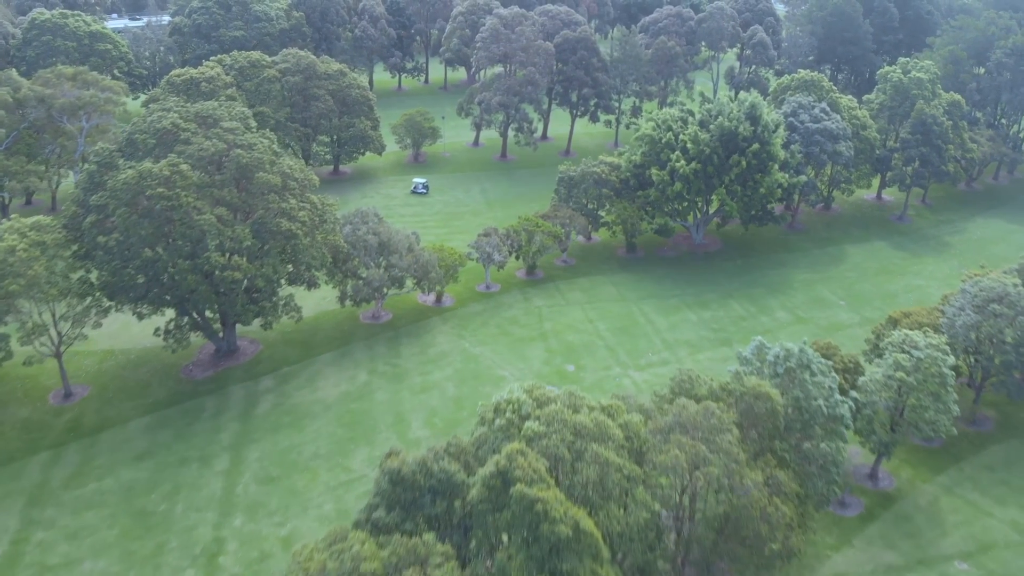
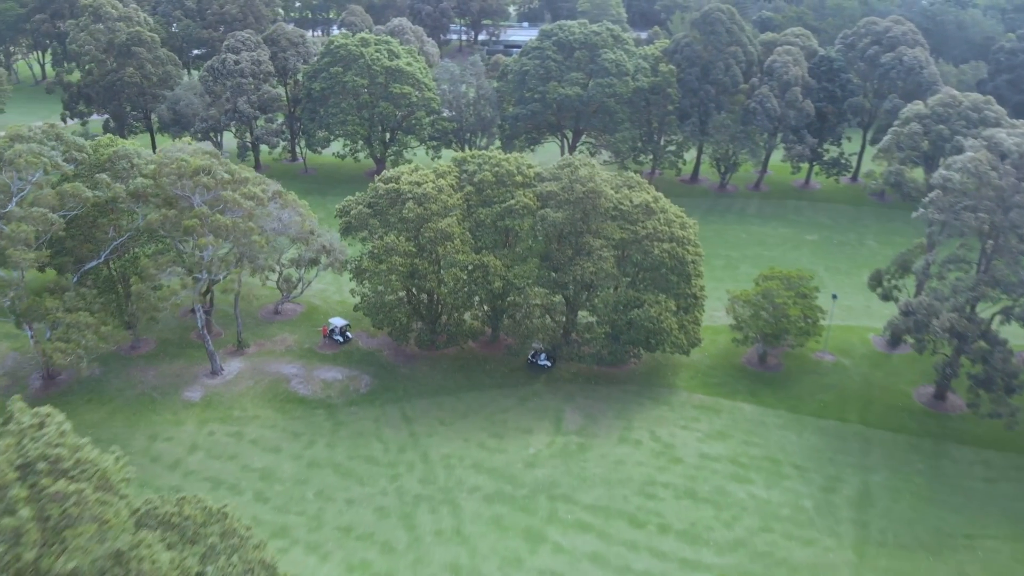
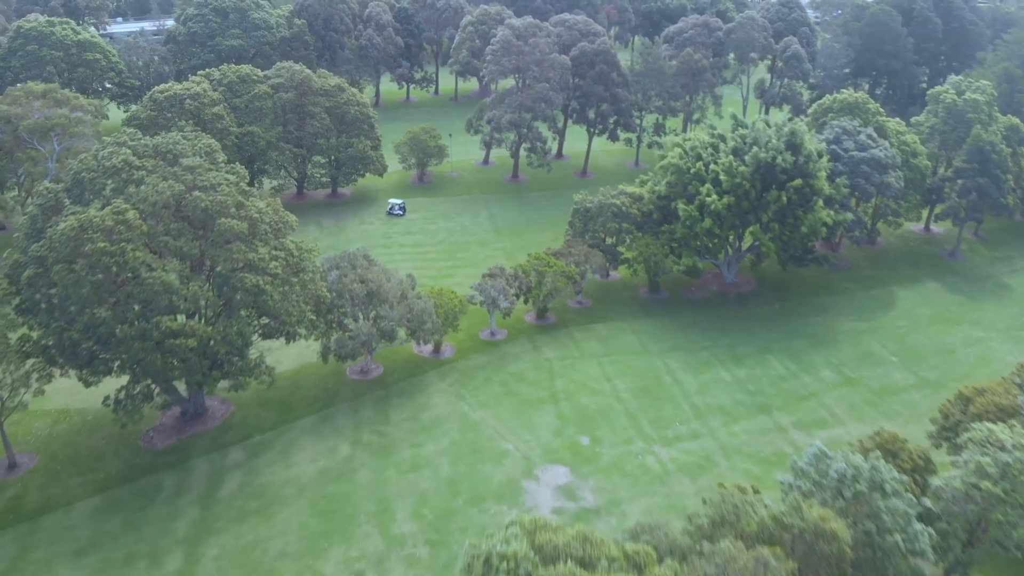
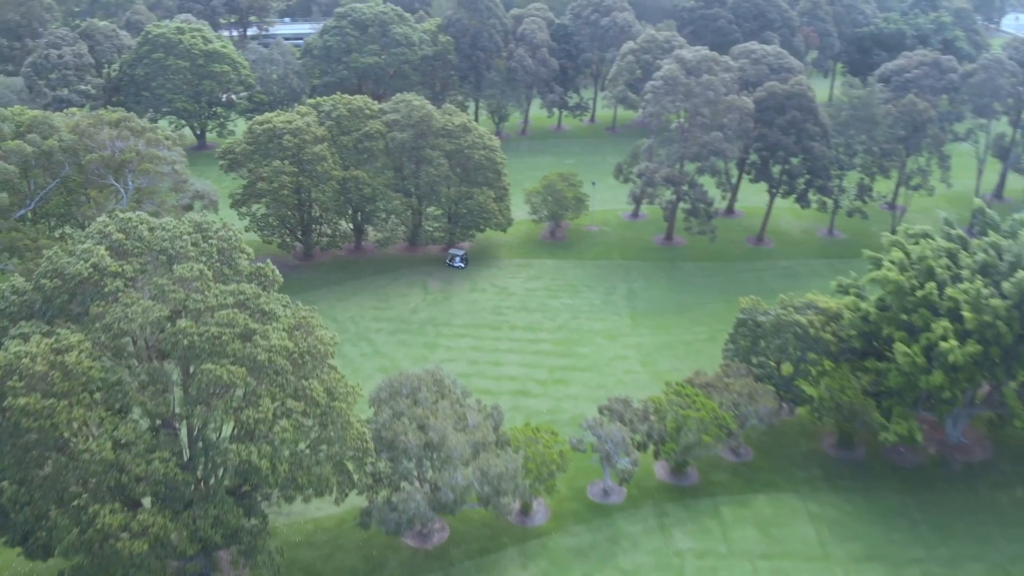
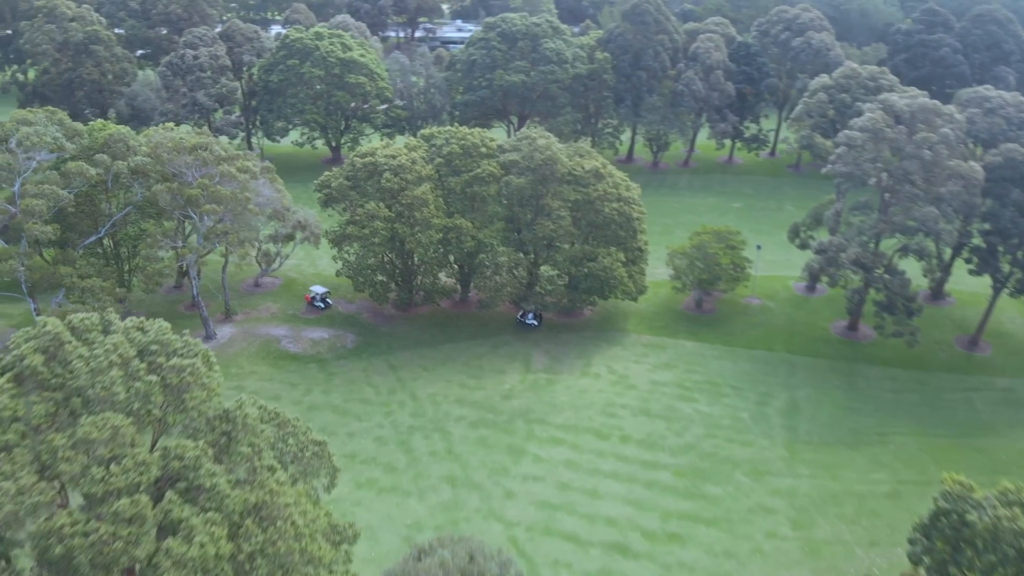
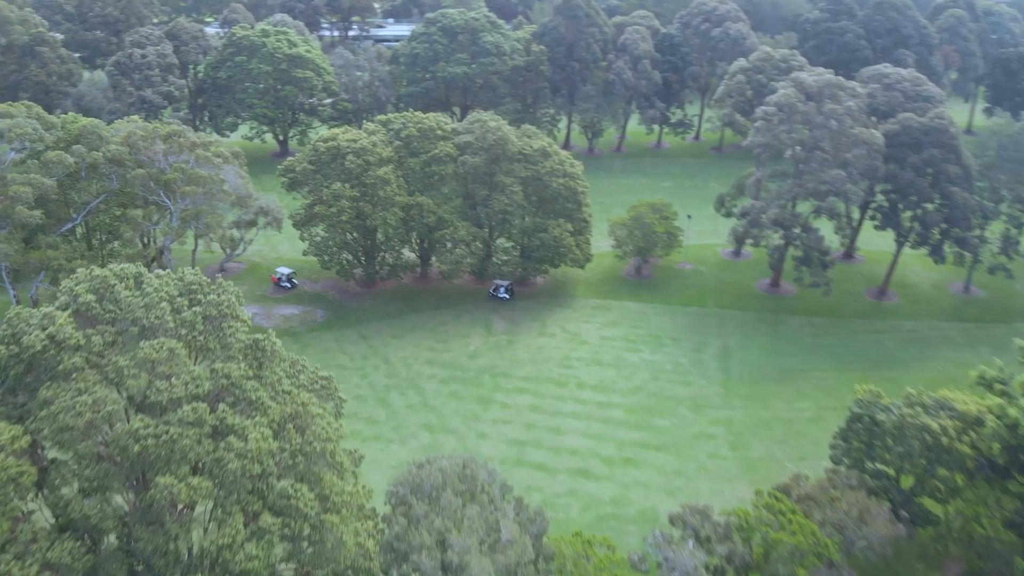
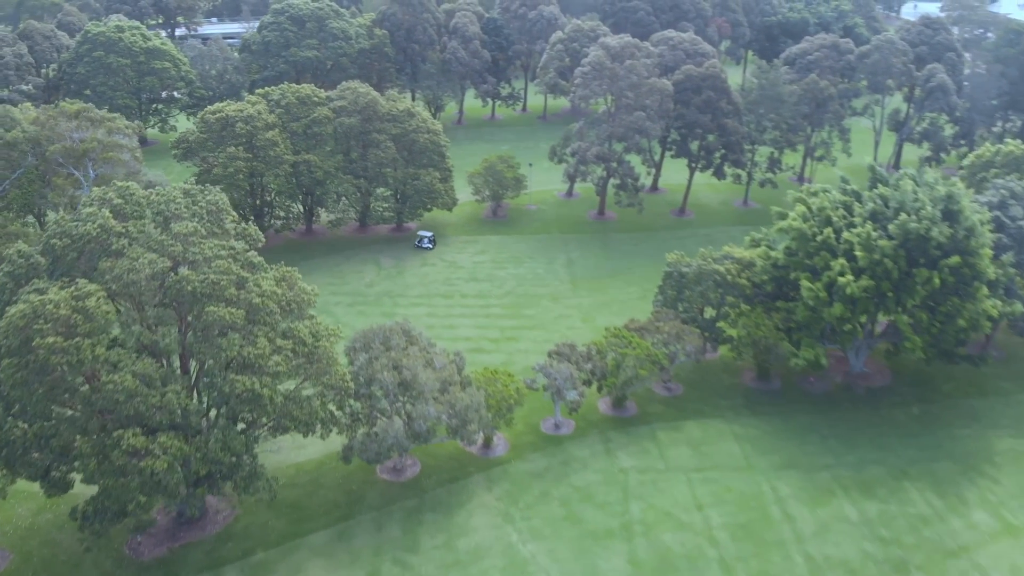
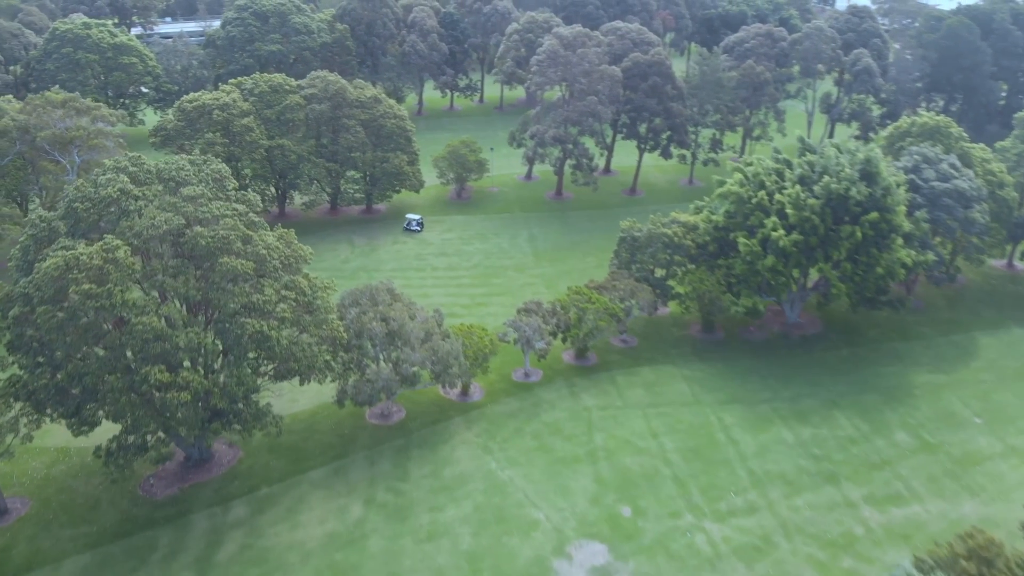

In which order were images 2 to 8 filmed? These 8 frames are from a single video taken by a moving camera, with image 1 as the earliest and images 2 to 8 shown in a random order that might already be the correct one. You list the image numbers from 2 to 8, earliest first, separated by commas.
3, 8, 7, 4, 6, 5, 2
